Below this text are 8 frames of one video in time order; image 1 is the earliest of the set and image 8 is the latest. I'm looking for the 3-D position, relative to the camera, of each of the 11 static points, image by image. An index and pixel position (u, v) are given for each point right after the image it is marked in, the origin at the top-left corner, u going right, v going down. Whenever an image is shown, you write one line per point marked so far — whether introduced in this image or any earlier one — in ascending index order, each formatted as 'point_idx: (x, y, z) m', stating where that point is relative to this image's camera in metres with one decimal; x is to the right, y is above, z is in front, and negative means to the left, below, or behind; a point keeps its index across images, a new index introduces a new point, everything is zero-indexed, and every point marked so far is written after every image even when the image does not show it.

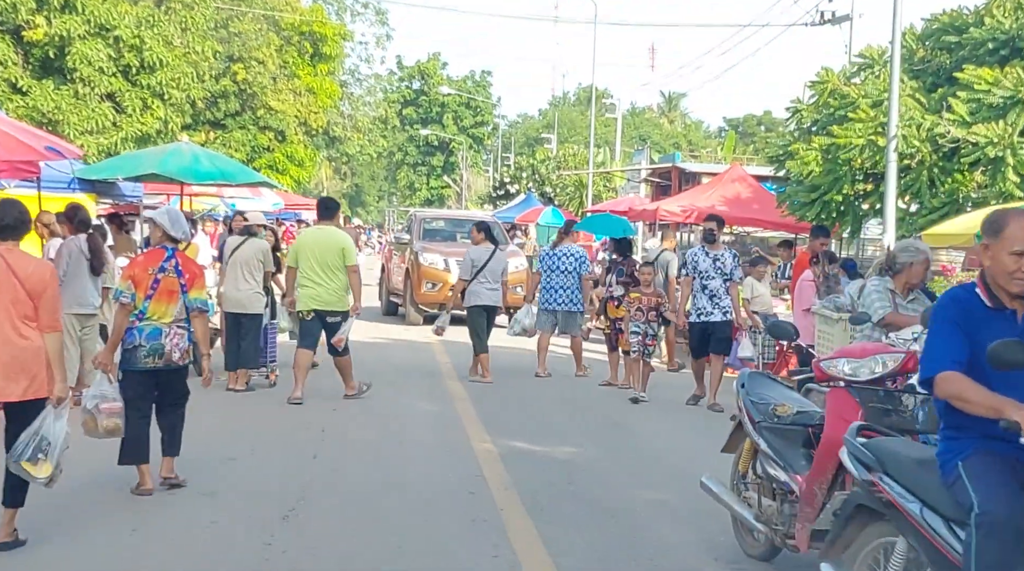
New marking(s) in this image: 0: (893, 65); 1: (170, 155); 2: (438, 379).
0: (+4.8, +2.8, +15.5) m
1: (-4.2, +1.6, +15.0) m
2: (-0.8, -1.0, +13.5) m
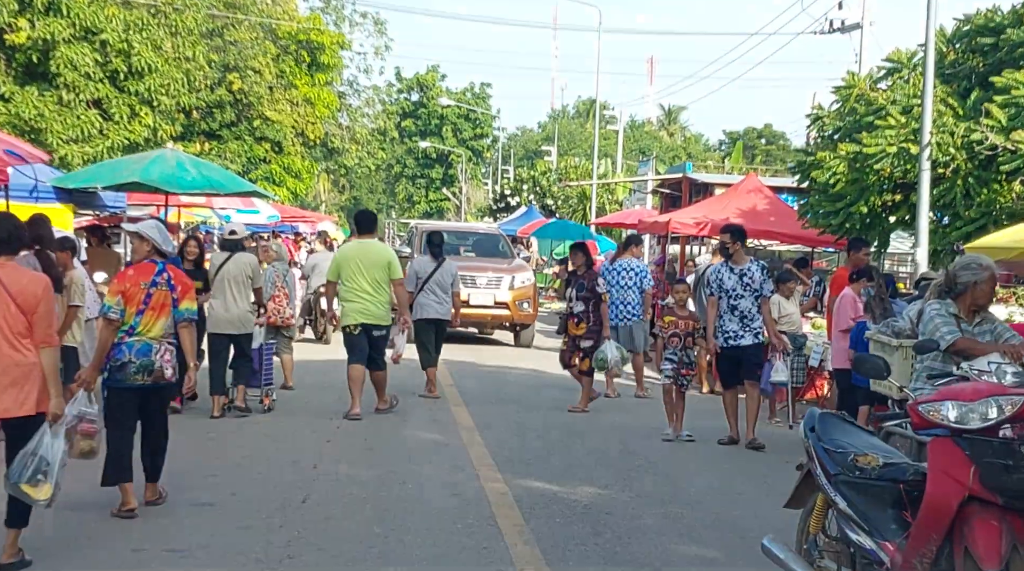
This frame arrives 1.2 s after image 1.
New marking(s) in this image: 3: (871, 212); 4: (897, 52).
0: (+4.9, +2.6, +14.5) m
1: (-4.1, +1.4, +14.0) m
2: (-0.7, -1.2, +12.4) m
3: (+4.6, +0.9, +15.8) m
4: (+5.1, +3.1, +16.2) m
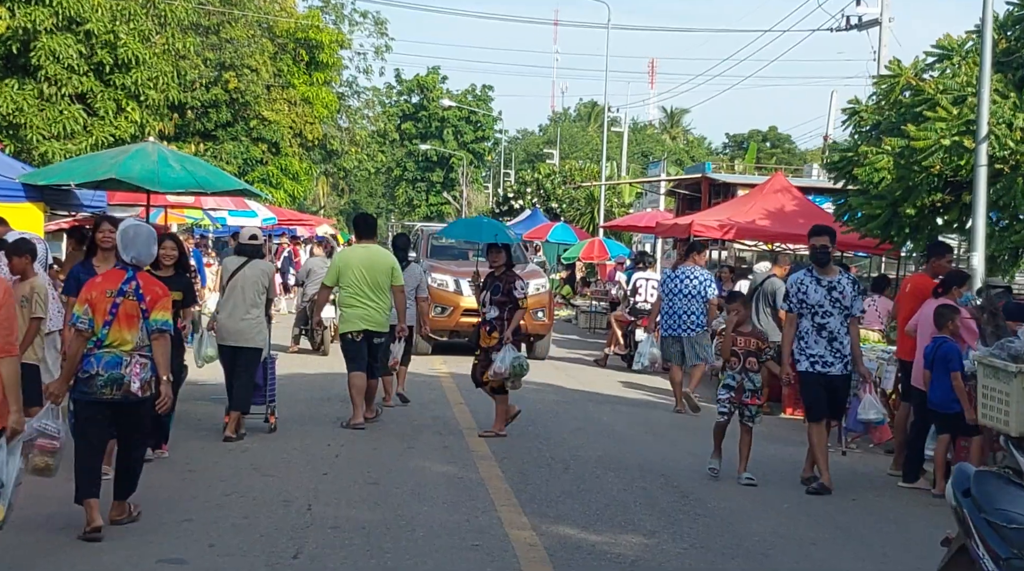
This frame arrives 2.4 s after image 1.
0: (+5.1, +2.5, +13.2) m
1: (-3.9, +1.3, +12.7) m
2: (-0.5, -1.3, +11.1) m
3: (+4.8, +0.9, +14.5) m
4: (+5.2, +3.0, +14.9) m
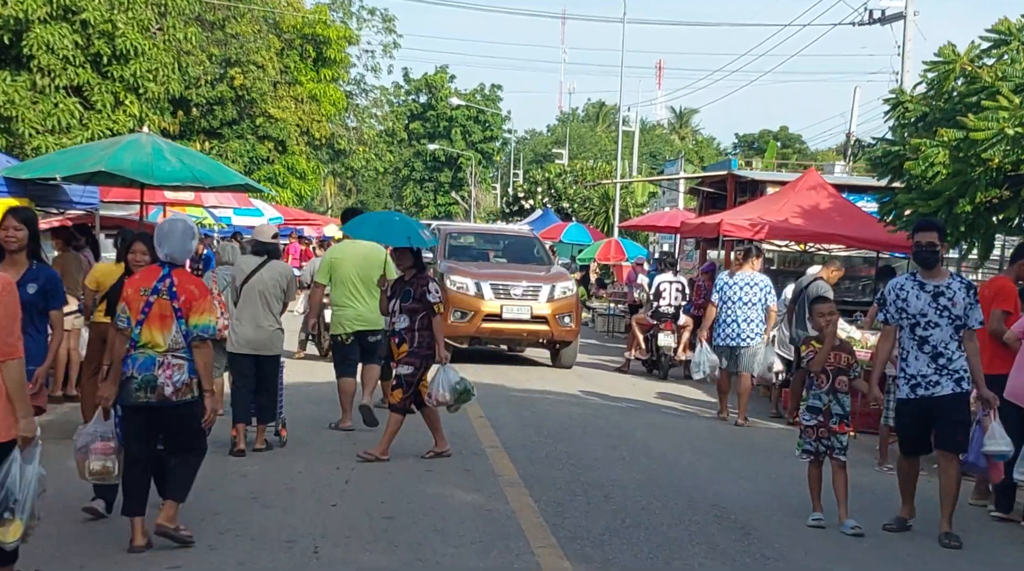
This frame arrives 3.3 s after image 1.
0: (+5.3, +2.5, +12.1) m
1: (-3.7, +1.3, +11.7) m
2: (-0.3, -1.3, +10.0) m
3: (+5.0, +0.8, +13.4) m
4: (+5.5, +2.9, +13.8) m
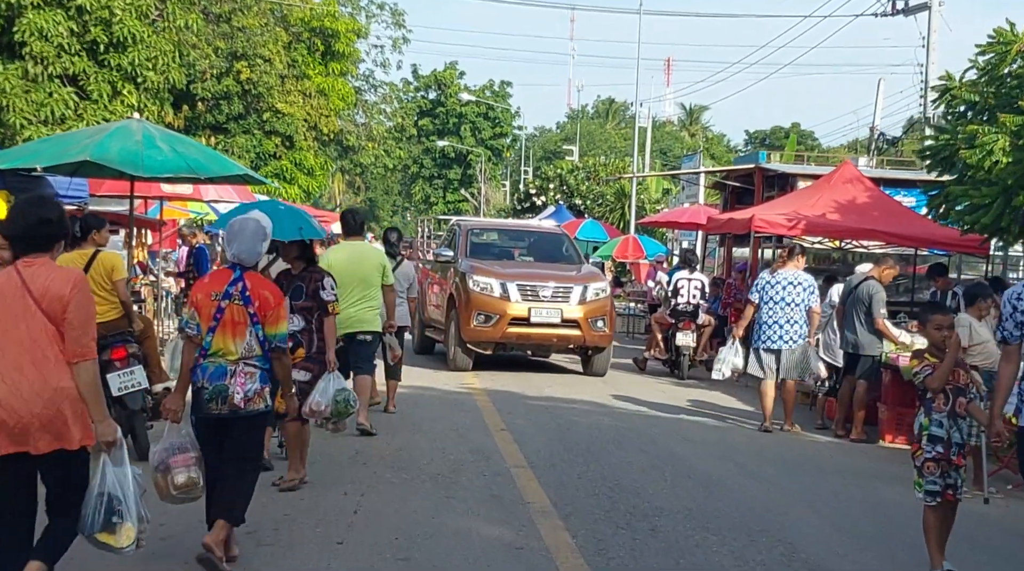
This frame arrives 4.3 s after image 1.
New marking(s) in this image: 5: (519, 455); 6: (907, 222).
0: (+5.5, +2.5, +11.0) m
1: (-3.5, +1.3, +10.7) m
2: (-0.1, -1.3, +9.0) m
3: (+5.3, +0.8, +12.3) m
4: (+5.7, +3.0, +12.7) m
5: (+0.1, -1.3, +9.7) m
6: (+5.4, +0.9, +16.9) m
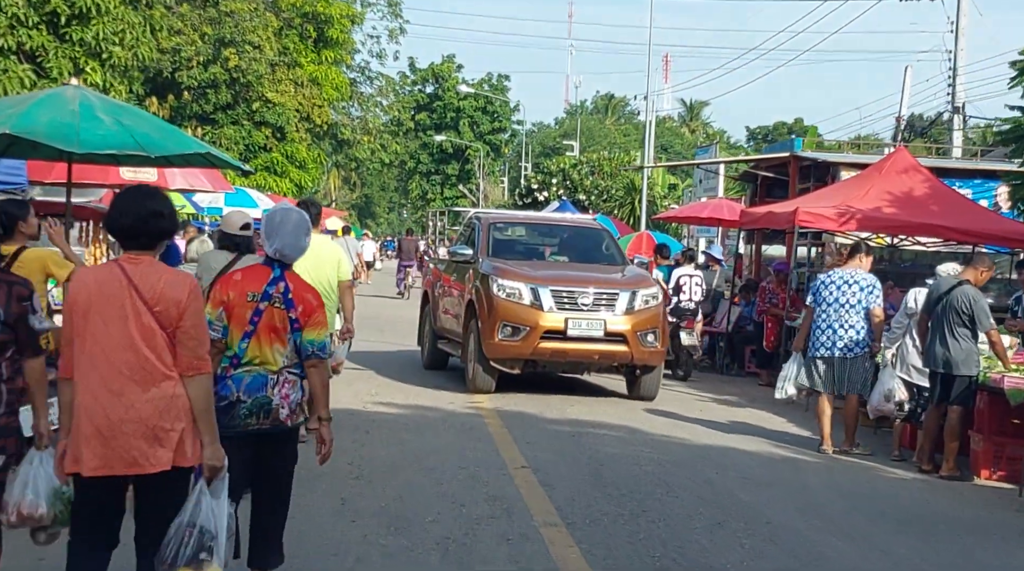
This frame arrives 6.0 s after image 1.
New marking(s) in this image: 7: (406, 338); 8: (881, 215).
0: (+5.7, +2.4, +9.0) m
1: (-3.3, +1.3, +8.6) m
2: (+0.1, -1.4, +7.0) m
3: (+5.4, +0.8, +10.3) m
4: (+5.9, +2.9, +10.7) m
5: (+0.2, -1.4, +7.7) m
6: (+5.6, +0.8, +14.9) m
7: (-1.7, -0.8, +19.2) m
8: (+4.4, +0.8, +14.8) m
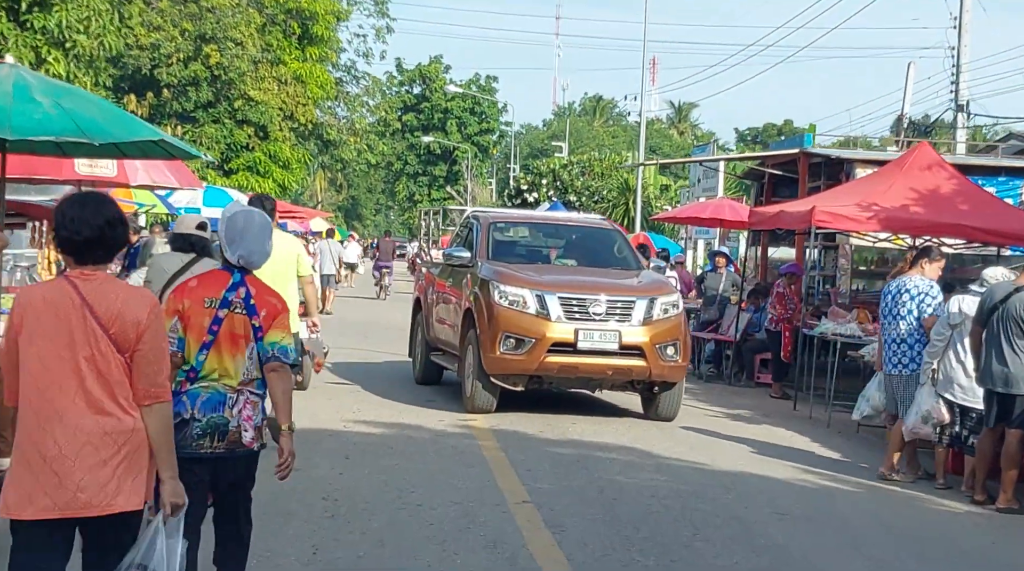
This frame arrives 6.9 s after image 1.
0: (+5.7, +2.4, +7.9) m
1: (-3.3, +1.2, +7.4) m
2: (+0.1, -1.4, +5.8) m
3: (+5.4, +0.7, +9.2) m
4: (+5.9, +2.9, +9.6) m
5: (+0.2, -1.4, +6.5) m
6: (+5.5, +0.8, +13.8) m
7: (-1.8, -0.9, +18.1) m
8: (+4.4, +0.8, +13.7) m
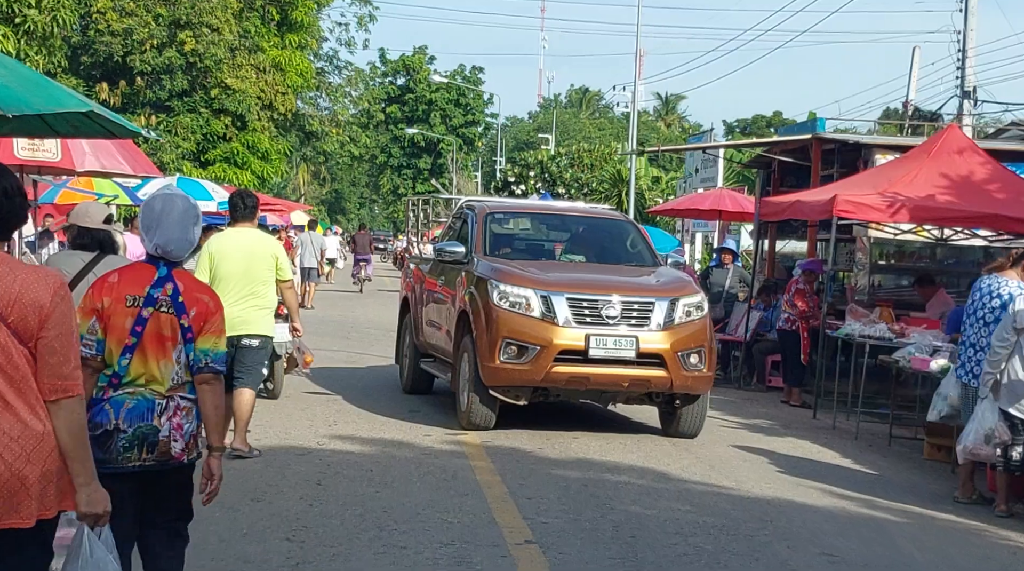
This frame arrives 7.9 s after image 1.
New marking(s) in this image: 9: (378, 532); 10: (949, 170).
0: (+5.7, +2.4, +6.7) m
1: (-3.3, +1.2, +6.1) m
2: (+0.1, -1.4, +4.6) m
3: (+5.4, +0.7, +8.0) m
4: (+5.8, +2.9, +8.4) m
5: (+0.3, -1.4, +5.3) m
6: (+5.4, +0.8, +12.6) m
7: (-1.9, -0.9, +16.8) m
8: (+4.3, +0.8, +12.5) m
9: (-0.7, -1.4, +6.8) m
10: (+4.7, +1.2, +13.2) m
